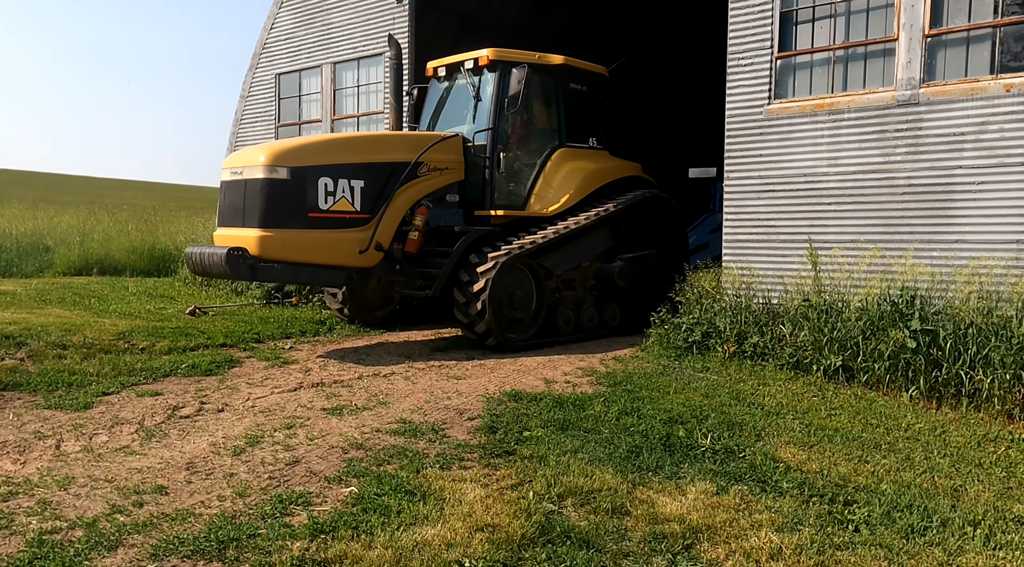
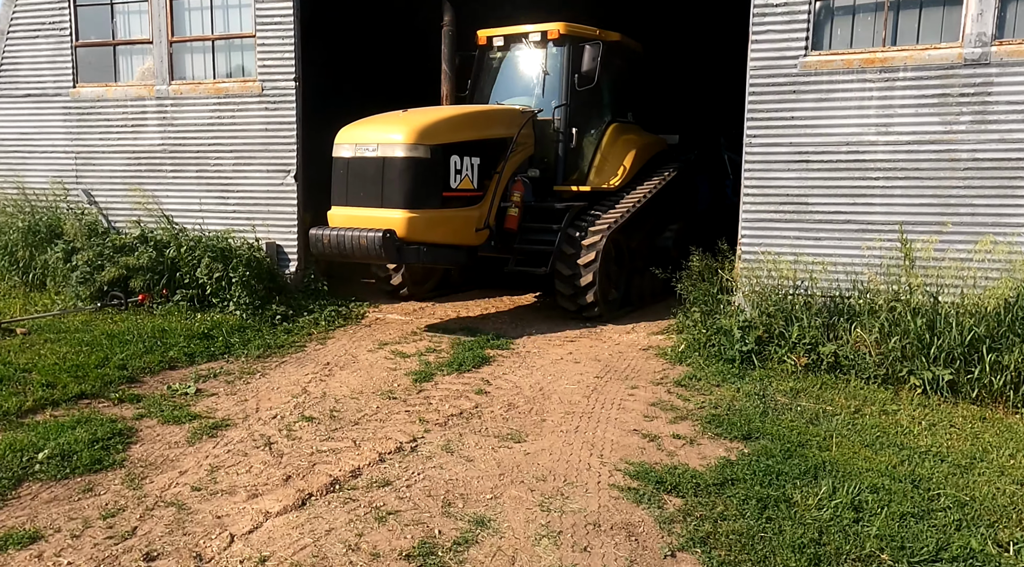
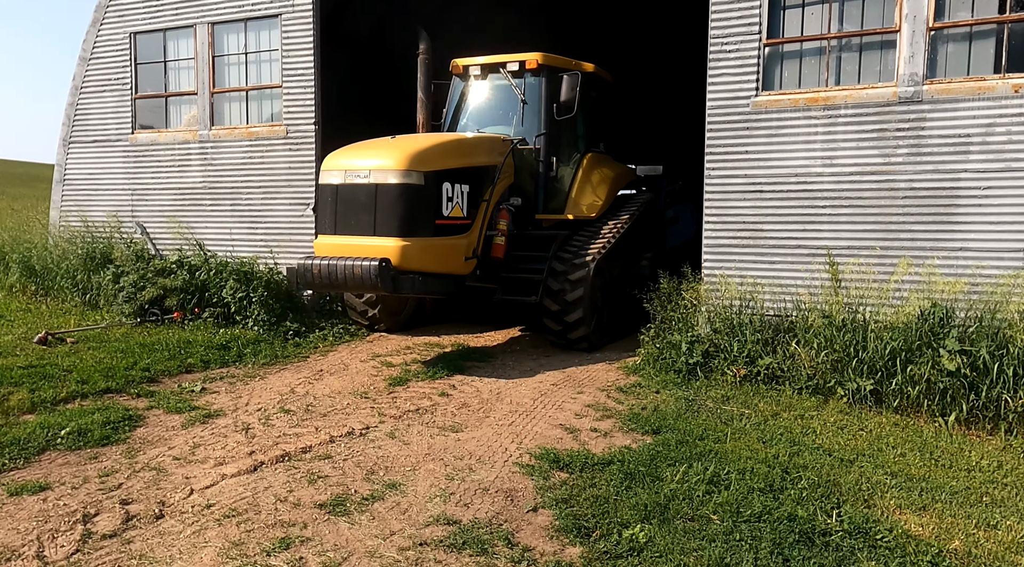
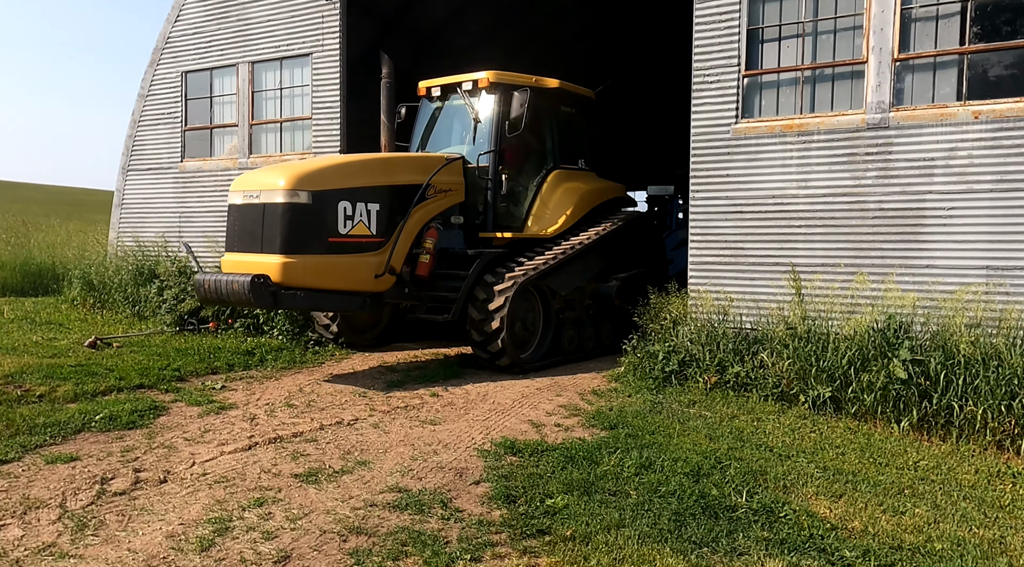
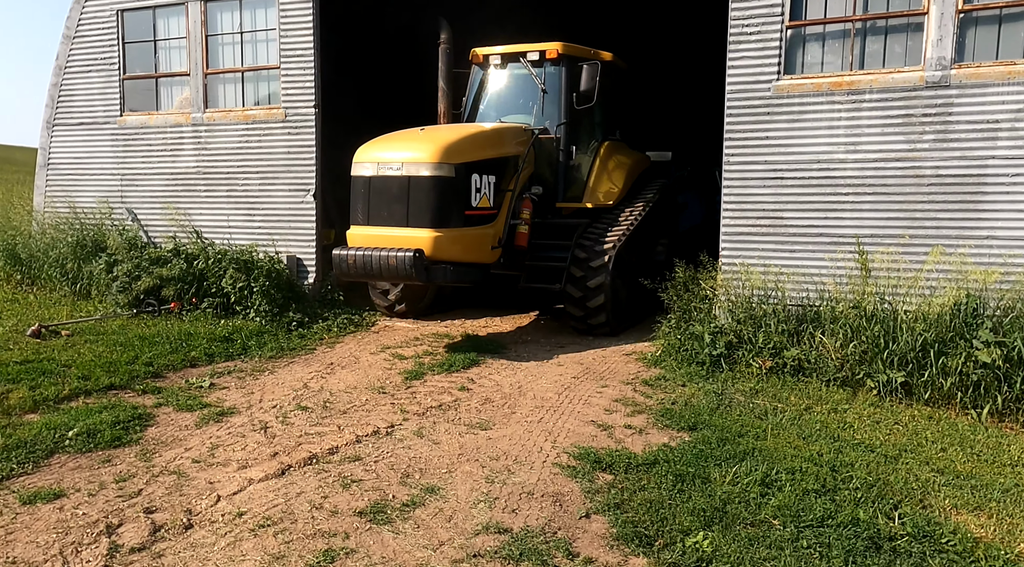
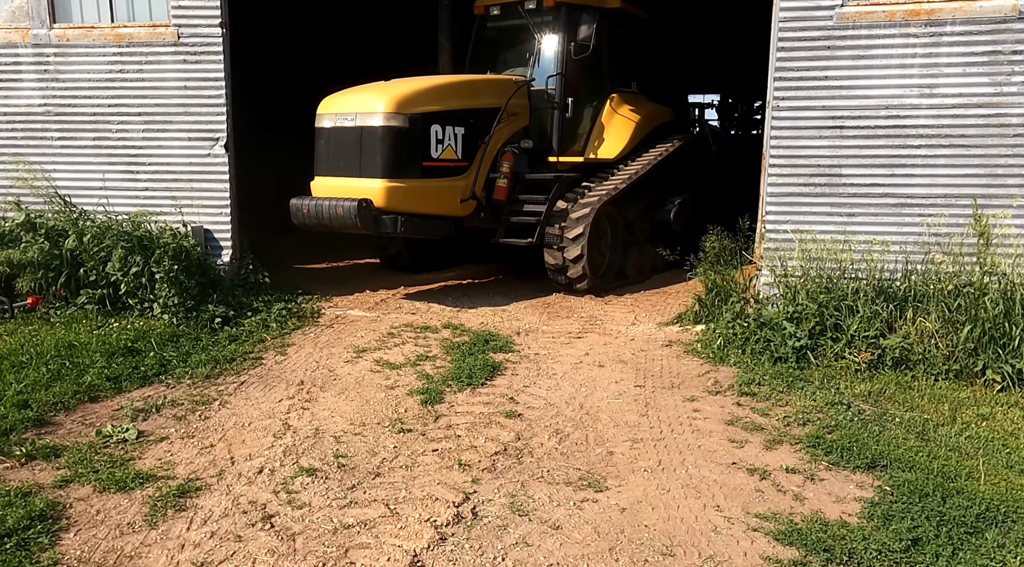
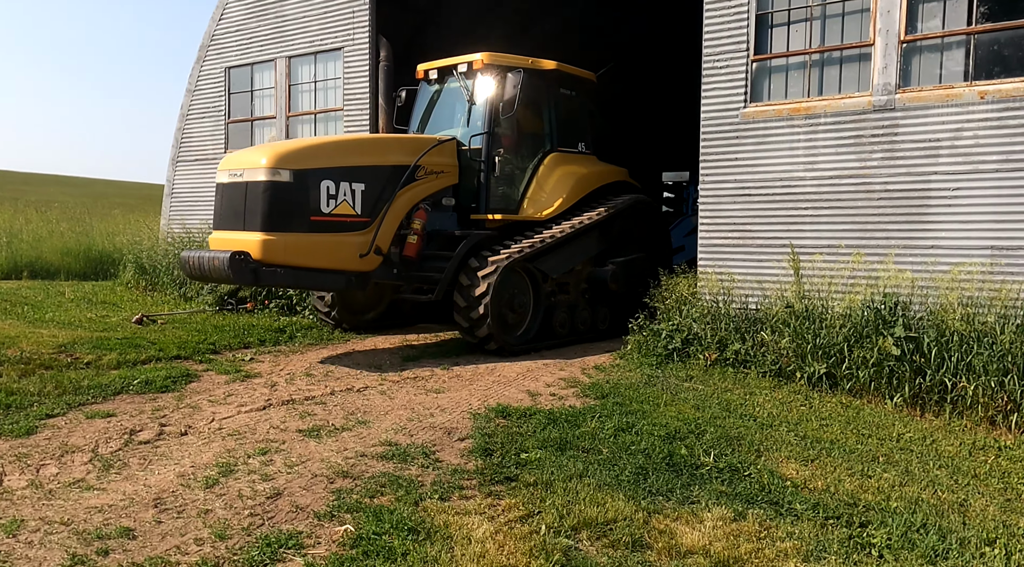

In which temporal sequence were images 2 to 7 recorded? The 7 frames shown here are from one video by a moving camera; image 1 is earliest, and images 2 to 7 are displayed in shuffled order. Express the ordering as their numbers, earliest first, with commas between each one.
7, 4, 3, 5, 2, 6
